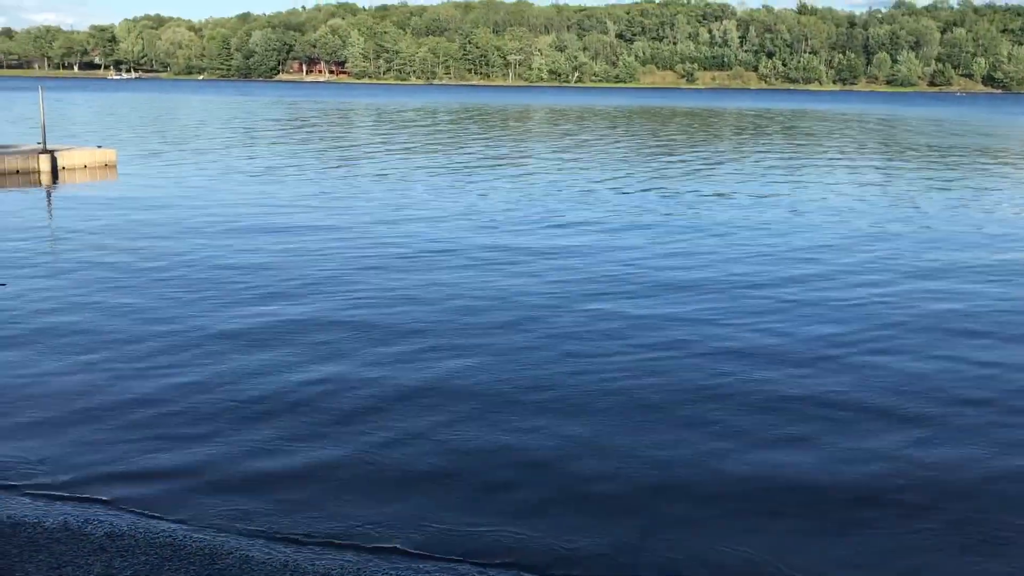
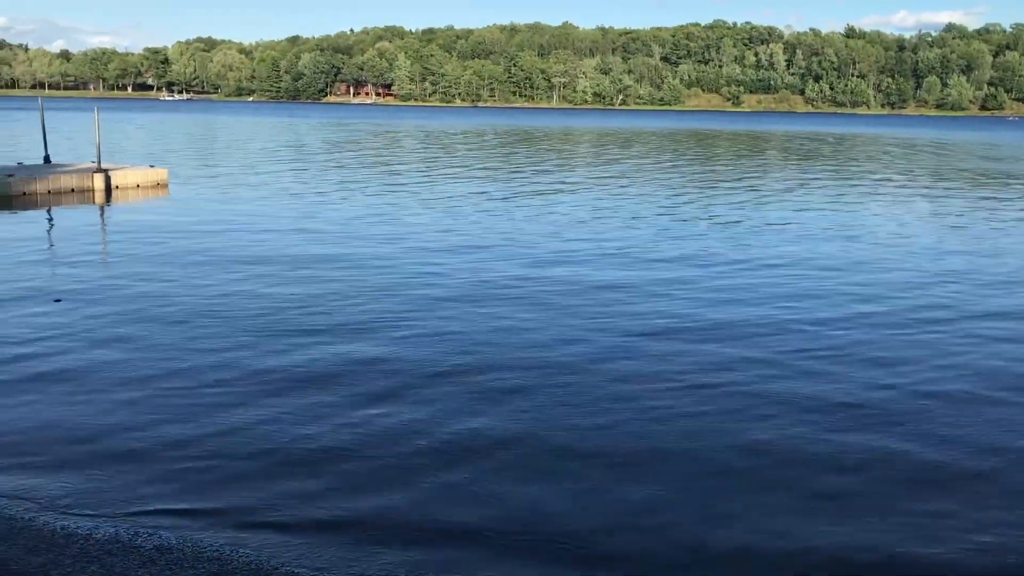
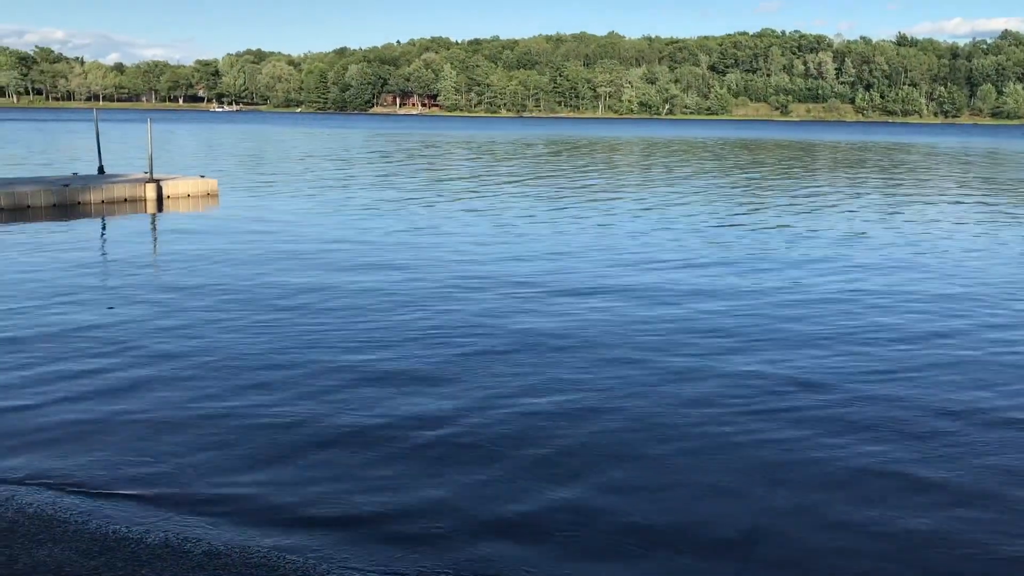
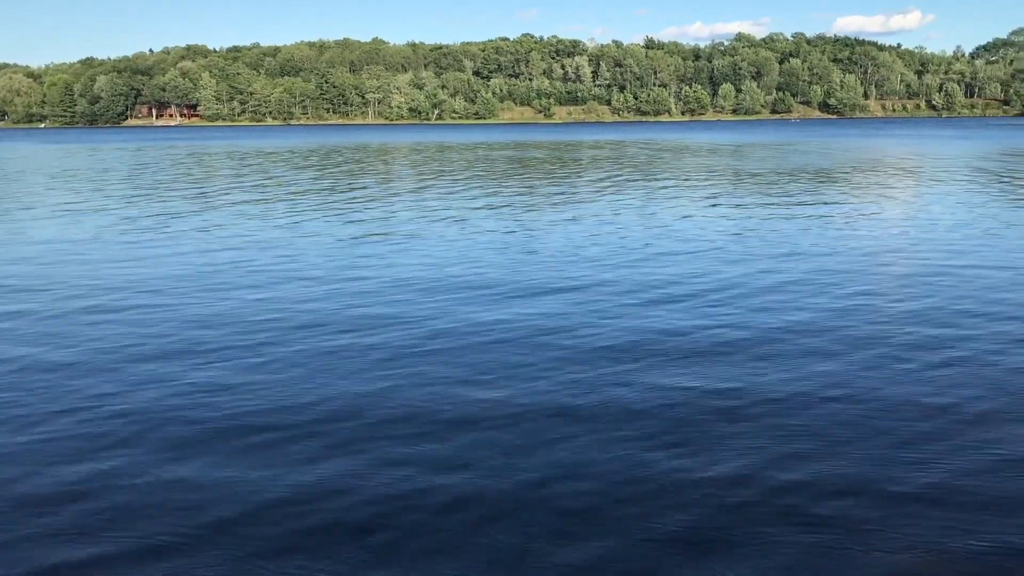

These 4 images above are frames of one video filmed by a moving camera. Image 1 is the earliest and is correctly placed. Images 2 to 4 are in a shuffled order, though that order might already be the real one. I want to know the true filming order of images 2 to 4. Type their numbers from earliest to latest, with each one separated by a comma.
2, 3, 4
